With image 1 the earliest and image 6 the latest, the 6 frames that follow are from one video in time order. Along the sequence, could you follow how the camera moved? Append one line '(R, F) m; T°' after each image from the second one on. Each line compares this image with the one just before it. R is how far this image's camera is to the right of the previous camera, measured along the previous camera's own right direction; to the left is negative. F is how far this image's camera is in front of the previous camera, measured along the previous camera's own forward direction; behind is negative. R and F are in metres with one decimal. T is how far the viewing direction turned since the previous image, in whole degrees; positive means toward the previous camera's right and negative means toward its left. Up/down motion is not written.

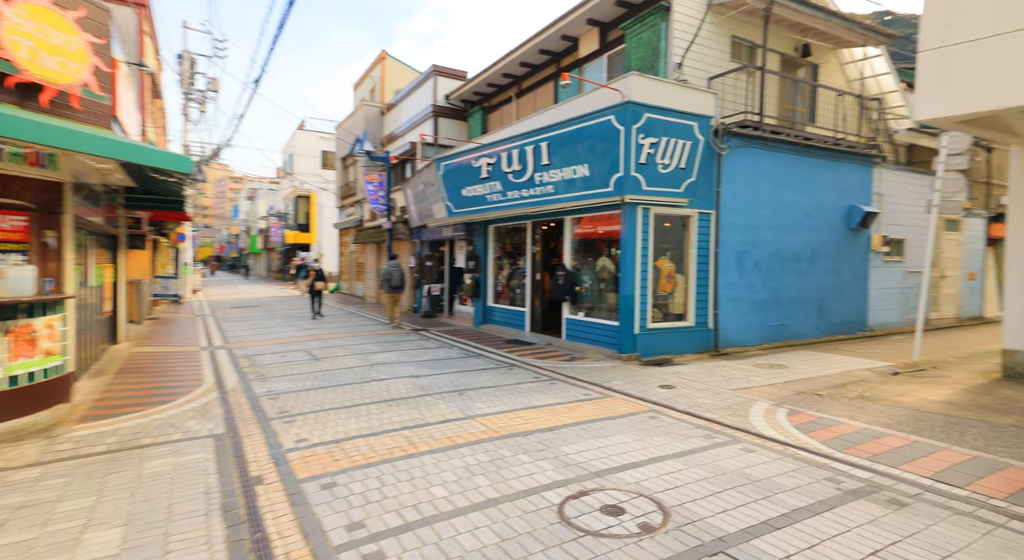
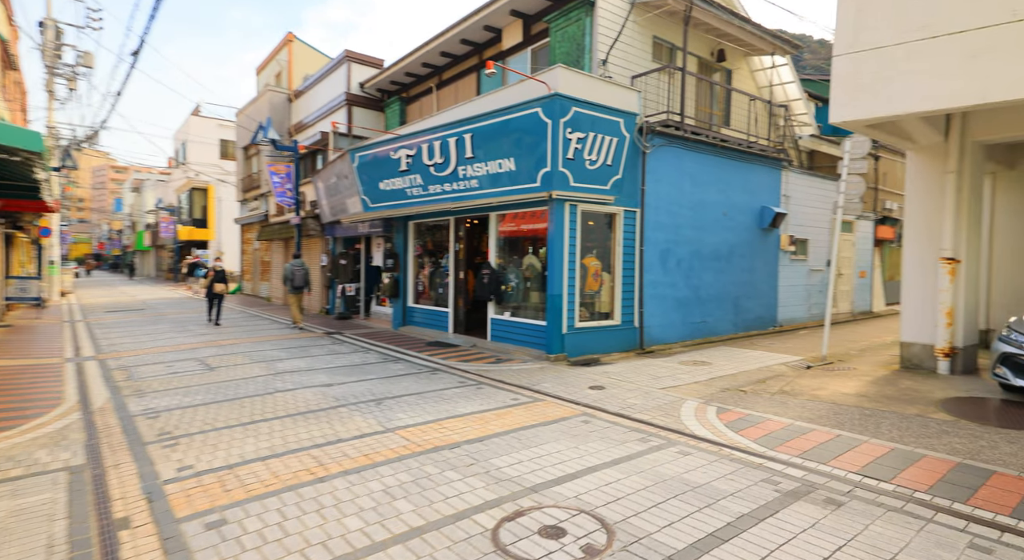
(0.0, +0.4) m; +8°
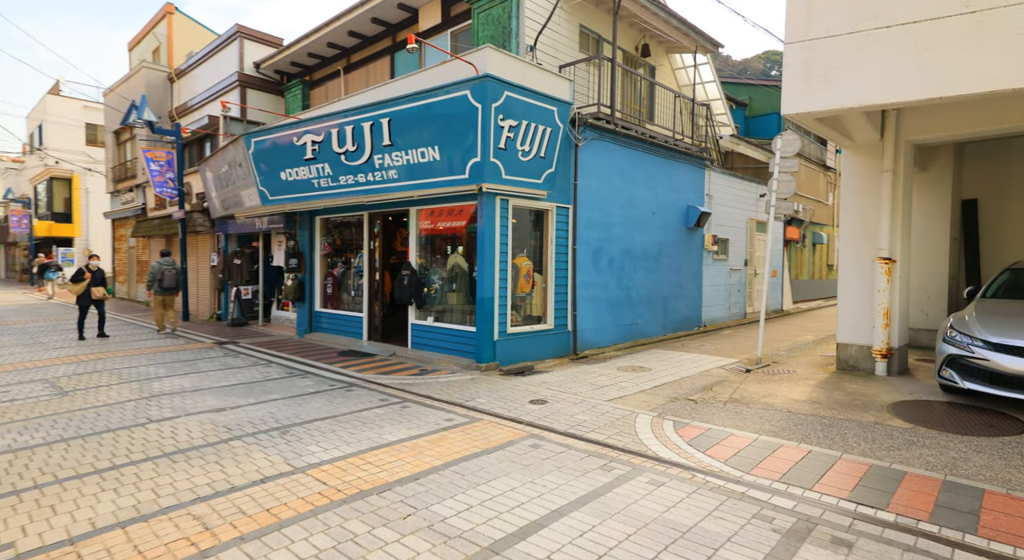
(-0.3, +0.9) m; +9°
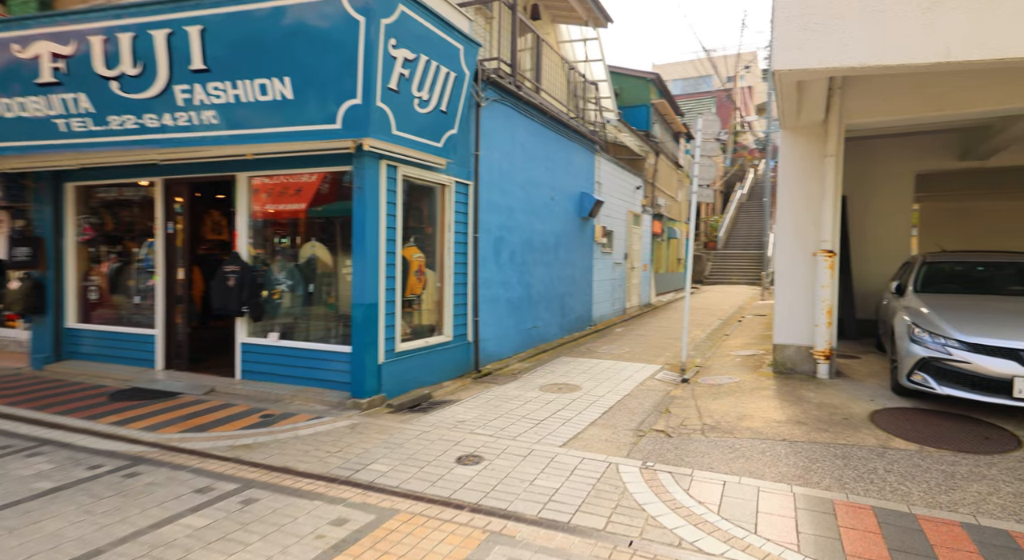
(-0.7, +2.2) m; +17°
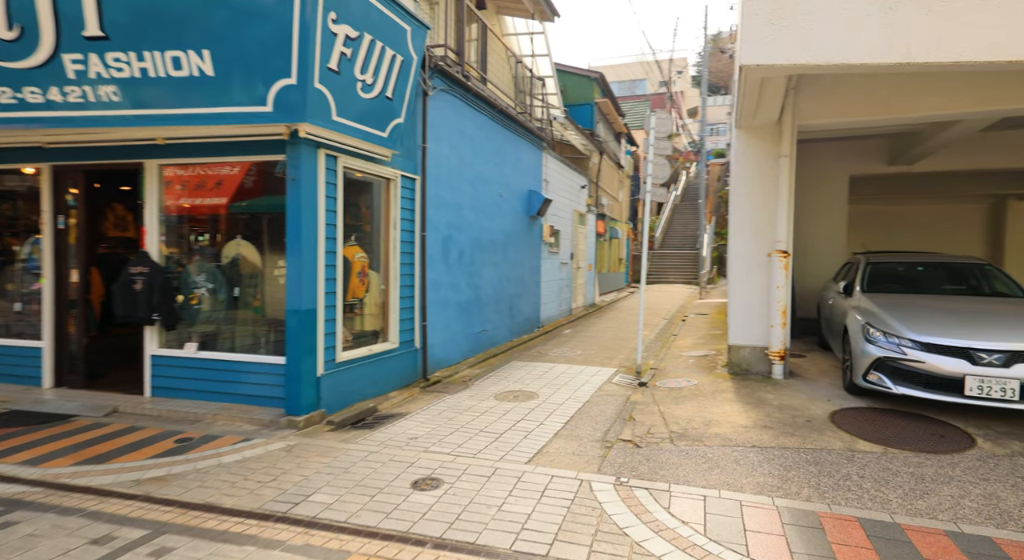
(-0.2, +0.4) m; +6°
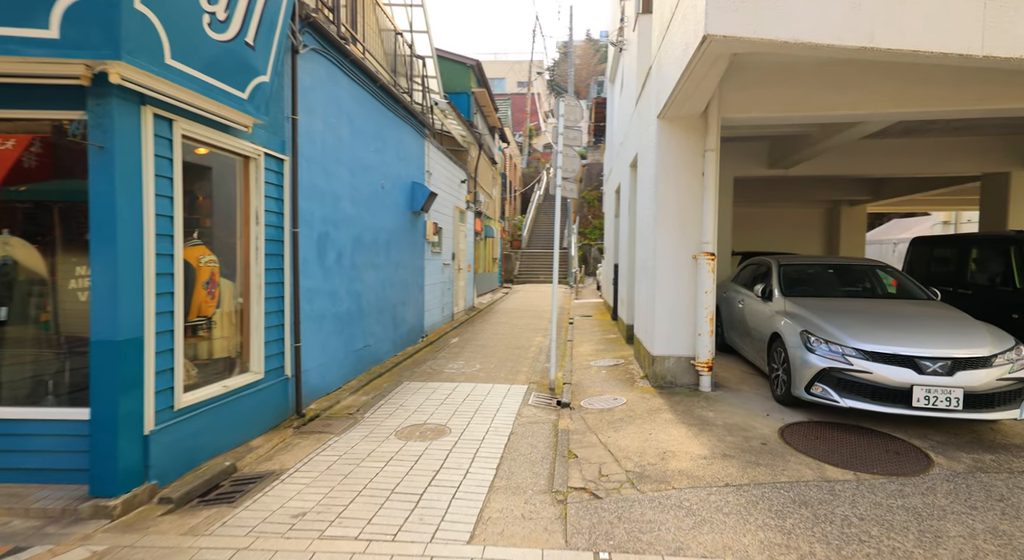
(-0.4, +1.3) m; +14°
